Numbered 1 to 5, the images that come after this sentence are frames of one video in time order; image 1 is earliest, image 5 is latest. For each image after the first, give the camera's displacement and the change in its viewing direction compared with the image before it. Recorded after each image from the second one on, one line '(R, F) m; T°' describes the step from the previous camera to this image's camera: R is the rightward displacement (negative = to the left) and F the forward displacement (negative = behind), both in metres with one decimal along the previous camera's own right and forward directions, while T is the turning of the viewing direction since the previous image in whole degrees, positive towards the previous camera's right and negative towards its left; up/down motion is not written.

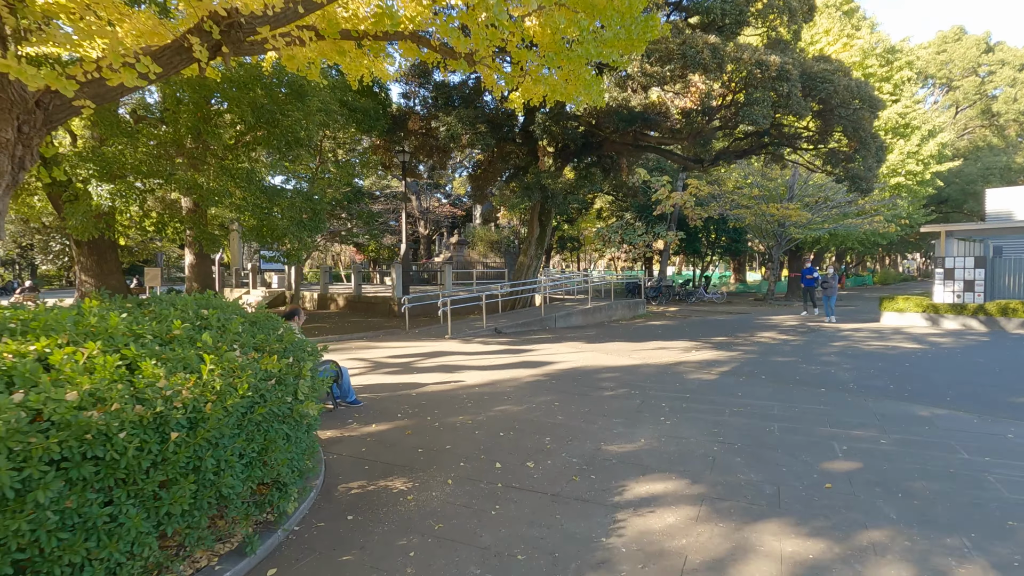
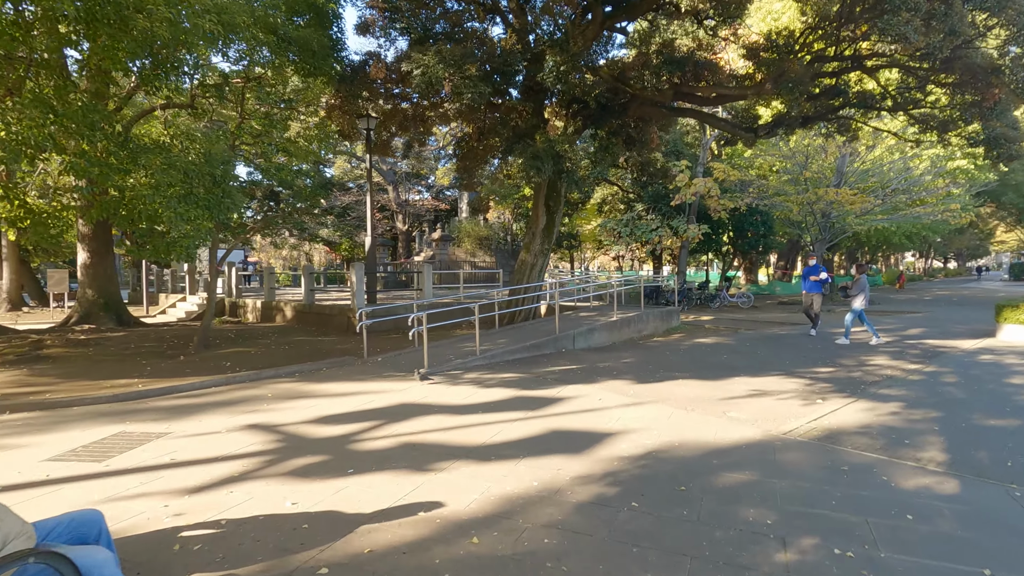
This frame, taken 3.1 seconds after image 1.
(-0.3, +4.1) m; +2°
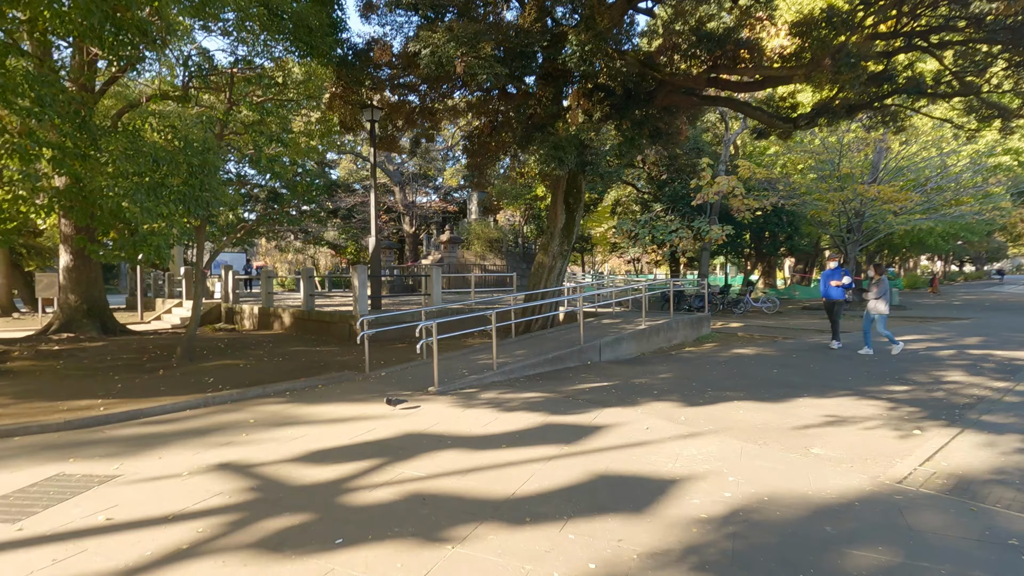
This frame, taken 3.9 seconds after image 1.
(-0.2, +1.1) m; -1°
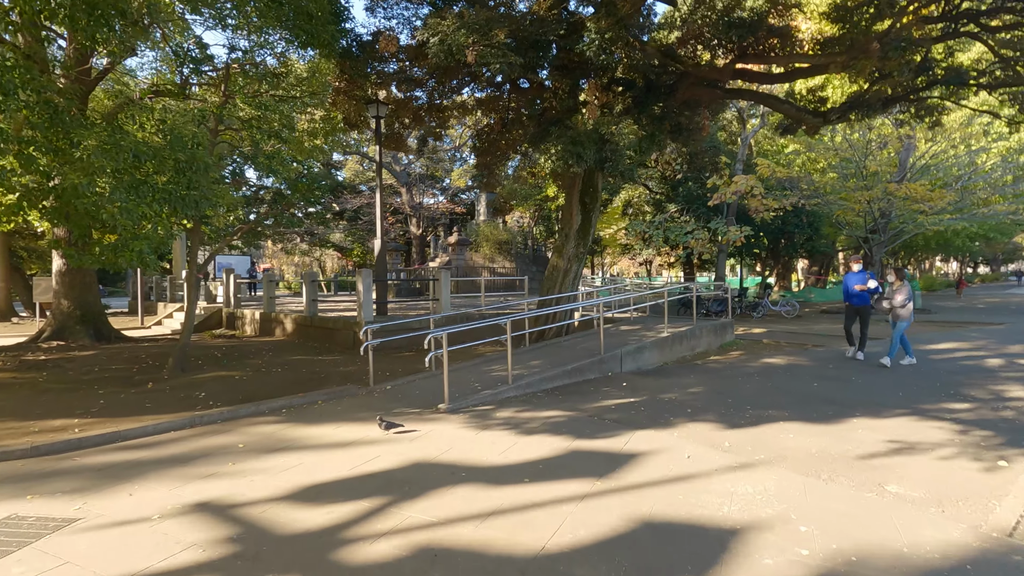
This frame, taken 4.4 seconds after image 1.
(-0.1, +0.7) m; -1°
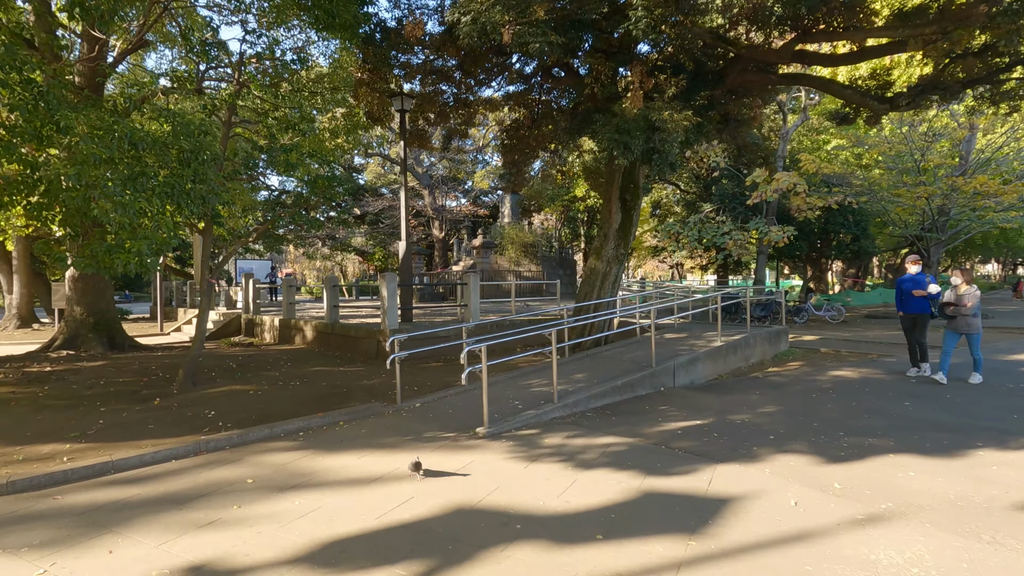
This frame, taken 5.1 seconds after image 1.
(-0.3, +0.9) m; -2°
